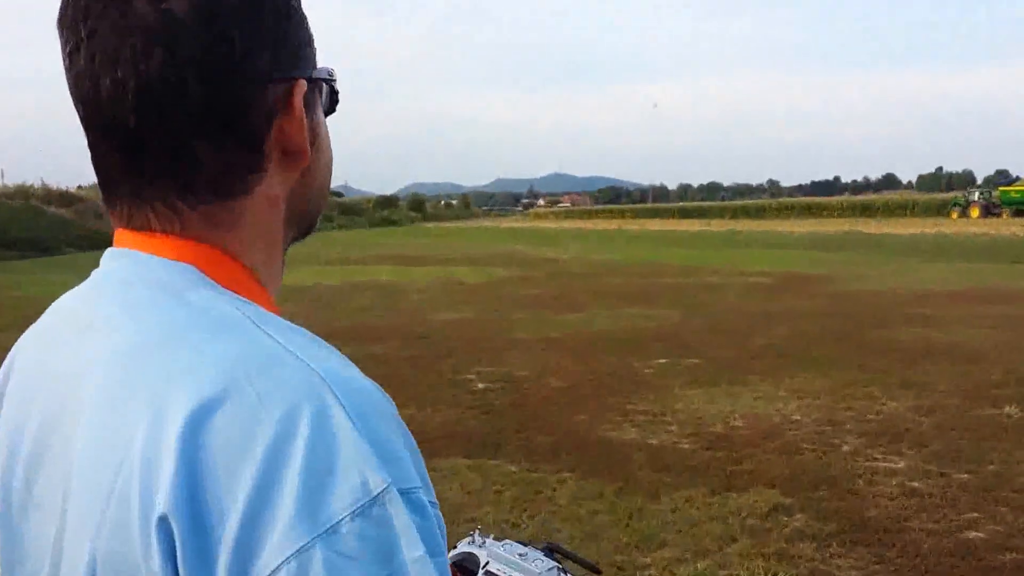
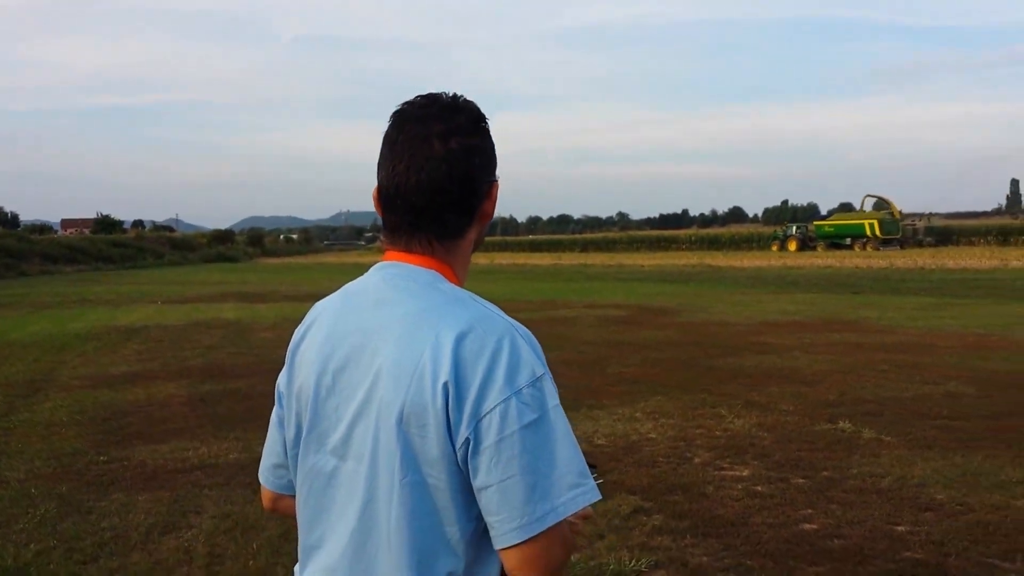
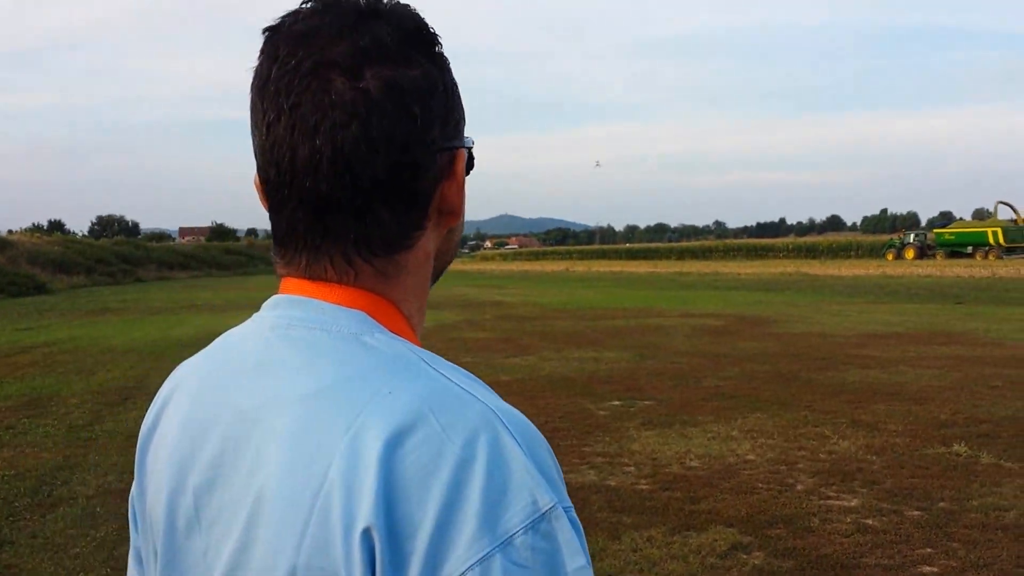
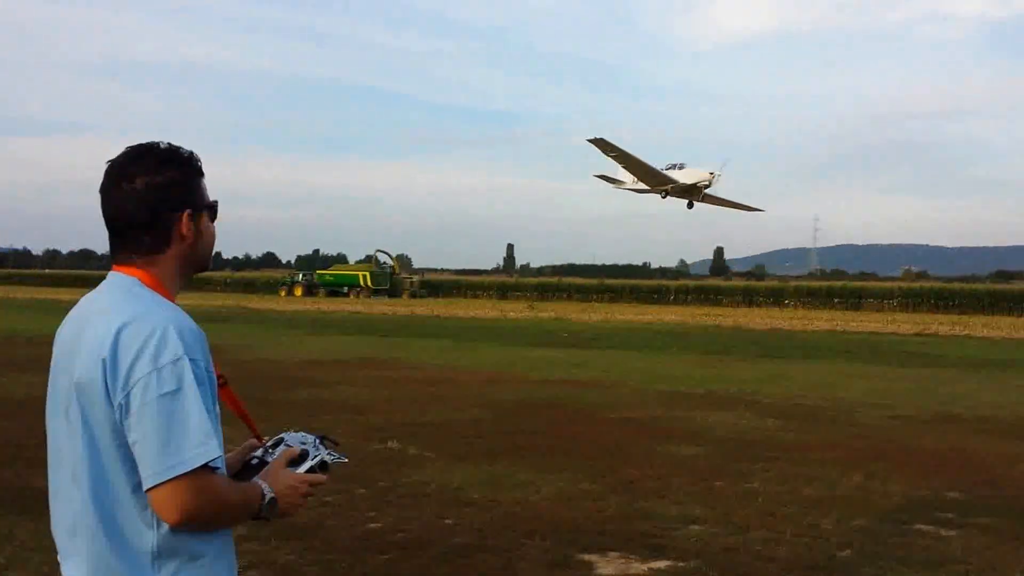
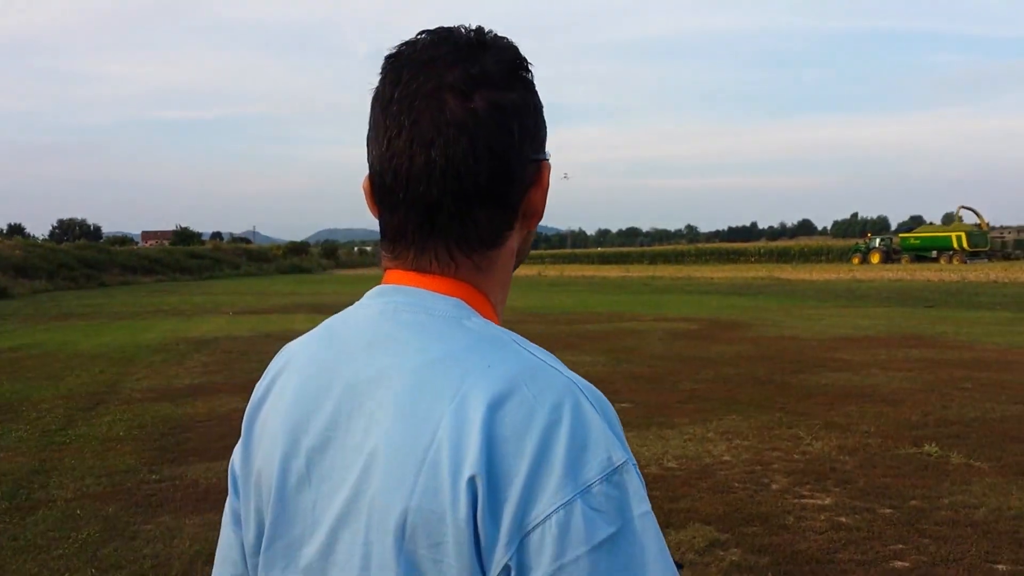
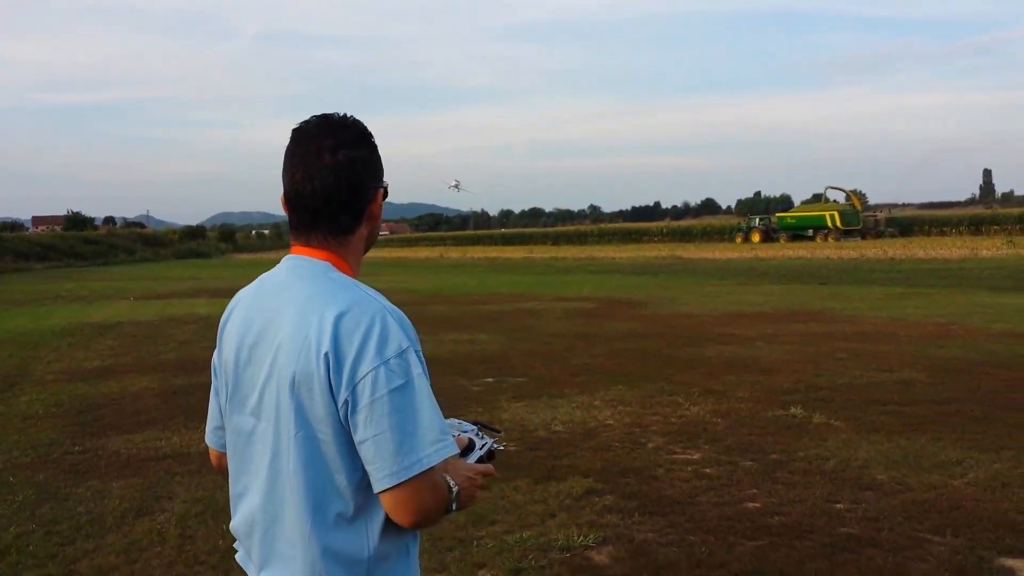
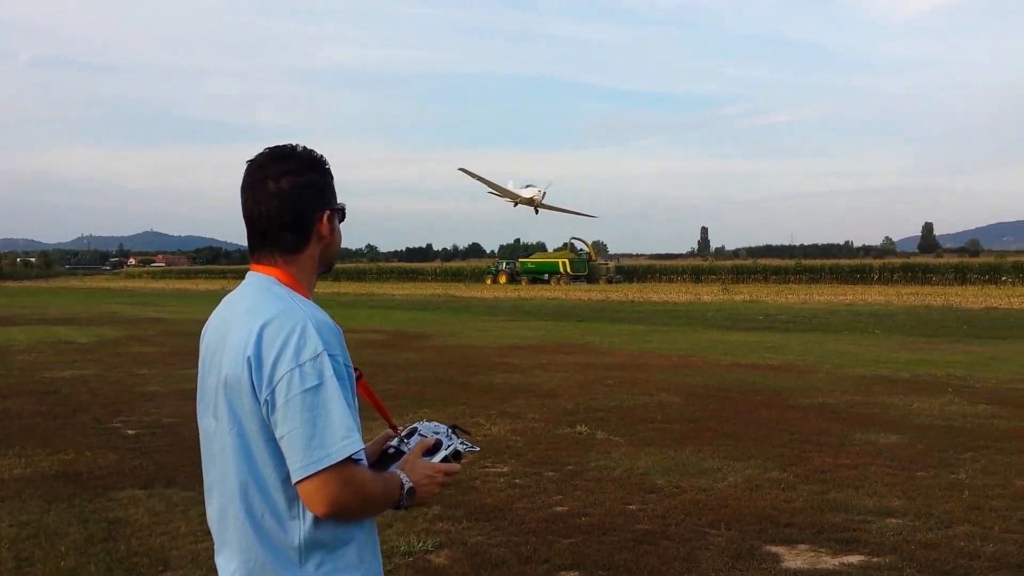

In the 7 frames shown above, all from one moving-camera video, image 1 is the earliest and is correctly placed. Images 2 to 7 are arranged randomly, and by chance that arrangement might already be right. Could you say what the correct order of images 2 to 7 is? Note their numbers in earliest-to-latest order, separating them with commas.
3, 5, 2, 6, 7, 4
